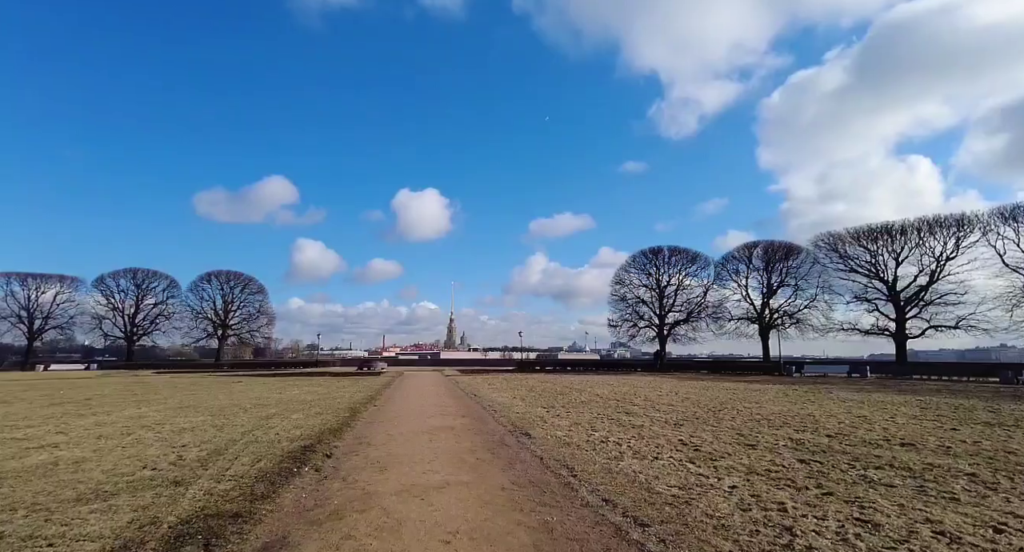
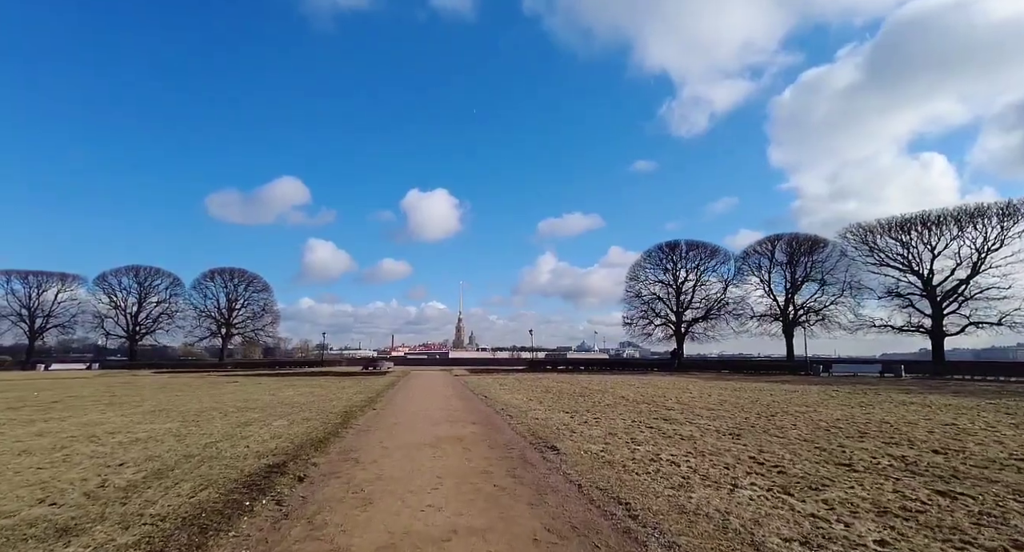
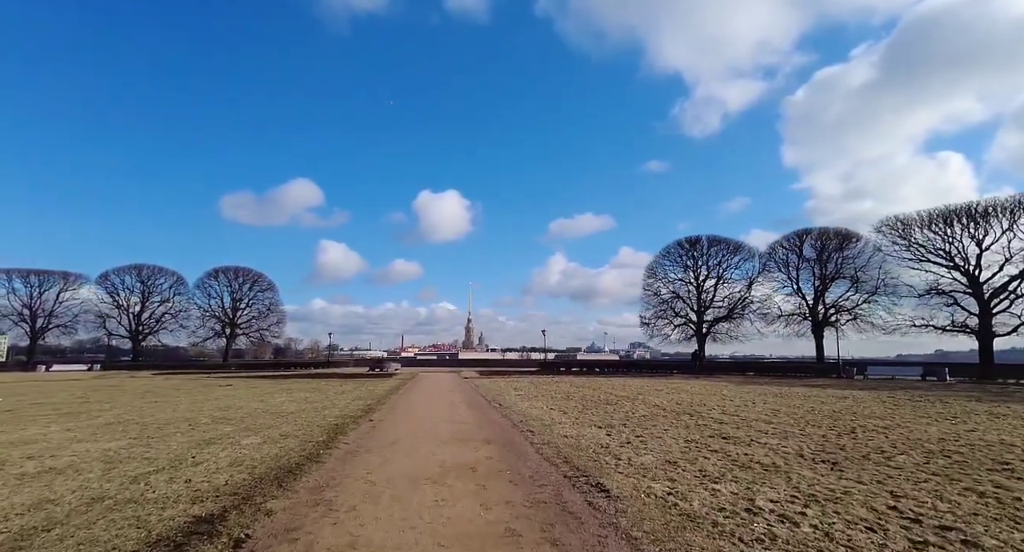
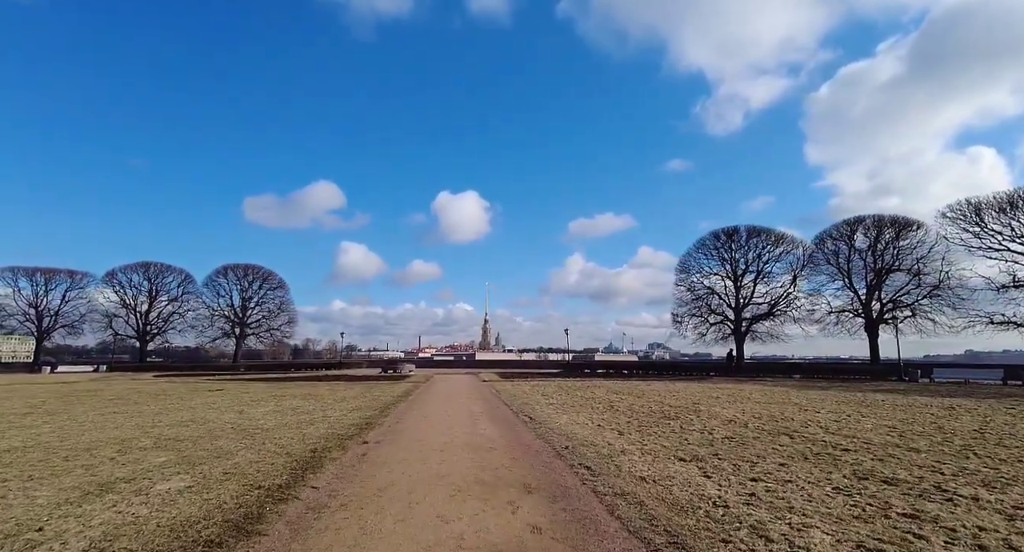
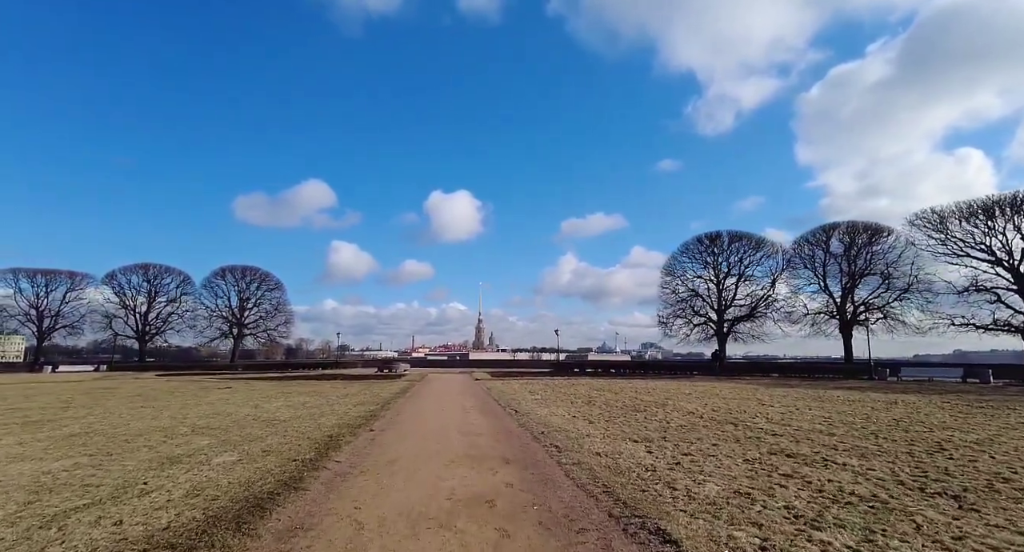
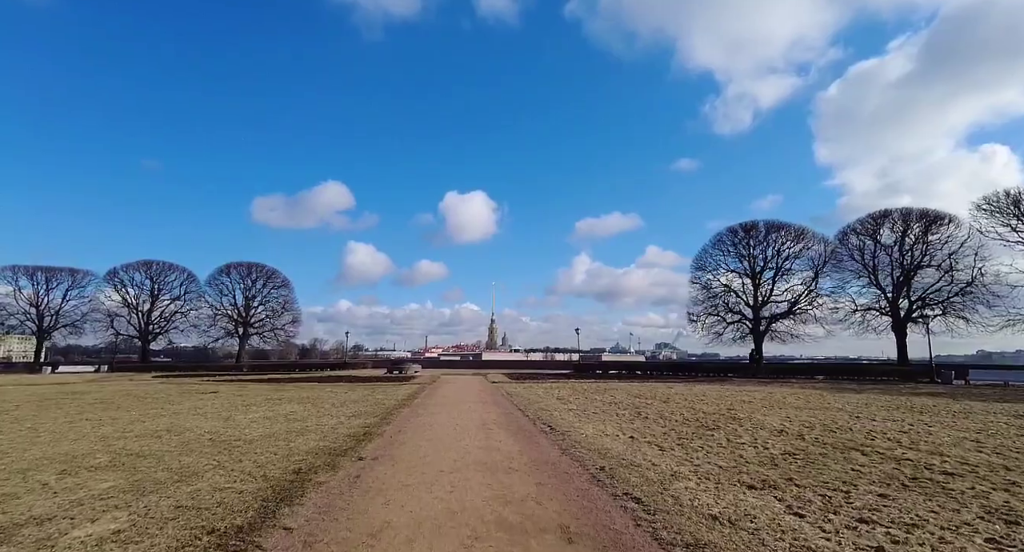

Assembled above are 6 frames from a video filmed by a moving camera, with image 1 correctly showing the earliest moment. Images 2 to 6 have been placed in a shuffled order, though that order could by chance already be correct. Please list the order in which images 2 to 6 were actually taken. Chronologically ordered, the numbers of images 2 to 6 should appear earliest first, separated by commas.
2, 3, 5, 4, 6
